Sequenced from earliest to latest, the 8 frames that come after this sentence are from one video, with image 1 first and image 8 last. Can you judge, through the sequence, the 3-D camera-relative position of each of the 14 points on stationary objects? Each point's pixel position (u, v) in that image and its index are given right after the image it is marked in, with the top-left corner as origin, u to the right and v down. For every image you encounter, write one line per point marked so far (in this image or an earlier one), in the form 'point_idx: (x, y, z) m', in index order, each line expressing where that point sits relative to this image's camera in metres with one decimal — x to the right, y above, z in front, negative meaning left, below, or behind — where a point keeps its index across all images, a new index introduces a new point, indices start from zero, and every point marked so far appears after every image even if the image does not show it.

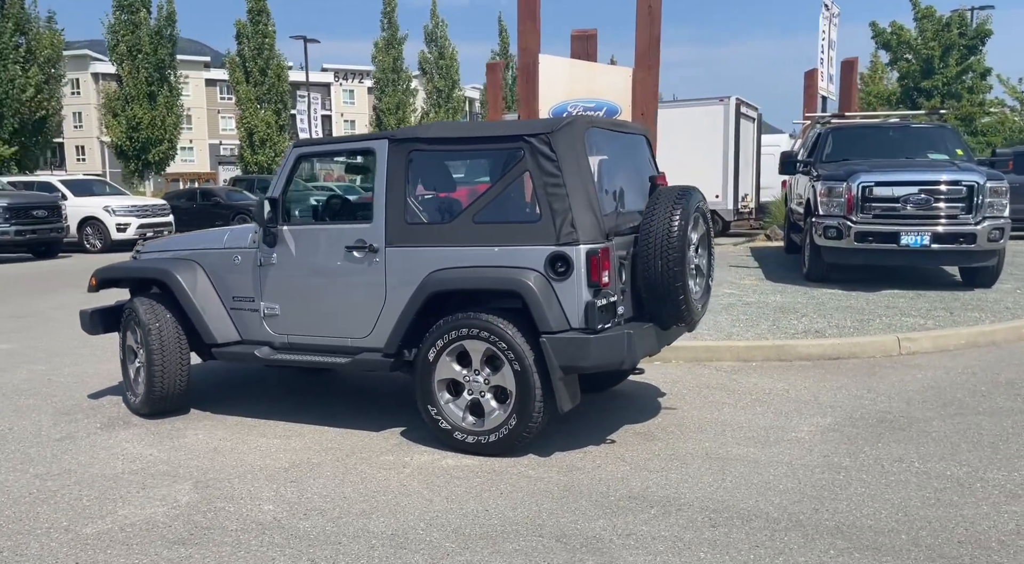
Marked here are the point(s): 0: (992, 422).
0: (+3.2, -0.9, +5.8) m
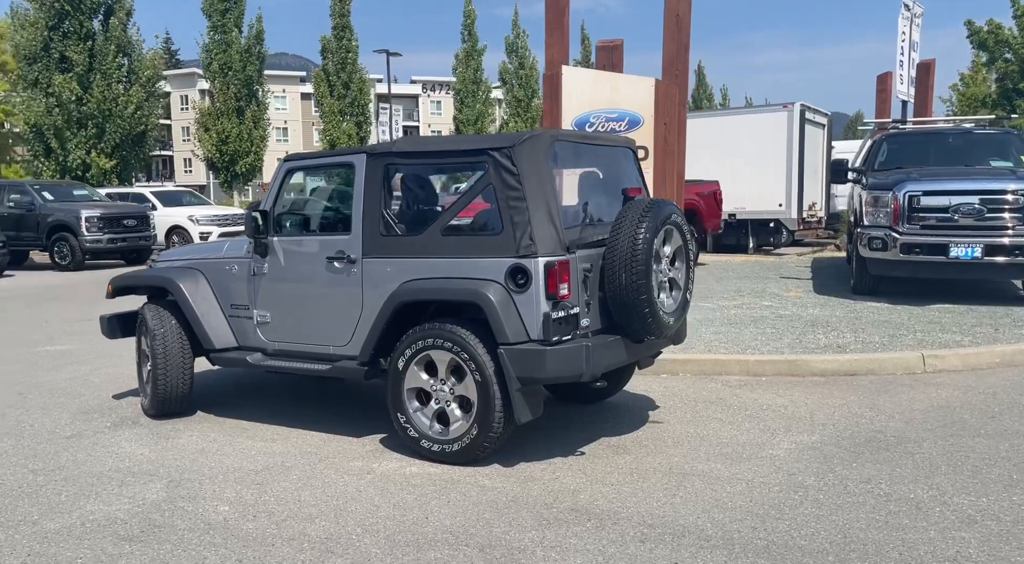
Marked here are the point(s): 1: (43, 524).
0: (+3.1, -1.0, +5.5) m
1: (-2.5, -1.3, +4.5) m
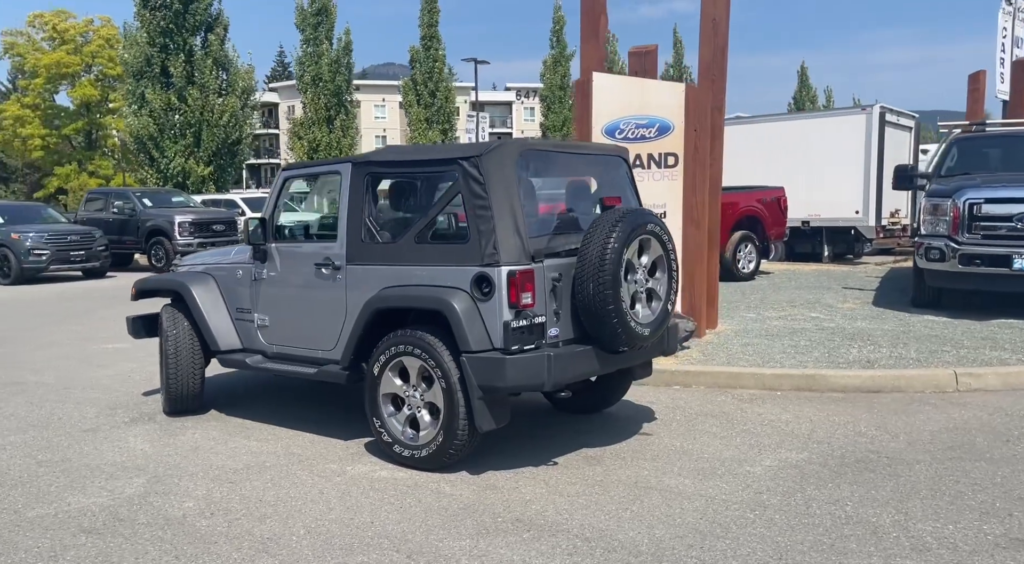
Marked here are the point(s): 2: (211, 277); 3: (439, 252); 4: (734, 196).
0: (+2.9, -1.1, +5.2) m
1: (-2.7, -1.3, +4.8) m
2: (-2.4, 0.0, +6.9) m
3: (-0.4, +0.2, +5.2) m
4: (+4.1, +1.6, +15.8) m
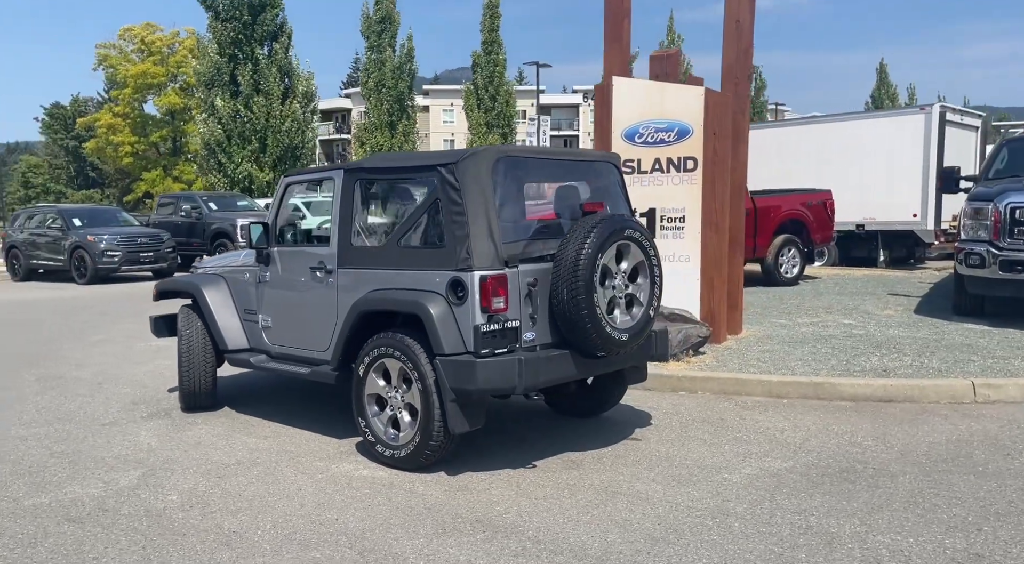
0: (+2.7, -1.2, +5.0) m
1: (-2.9, -1.3, +5.0) m
2: (-2.4, 0.0, +7.2) m
3: (-0.6, +0.2, +5.4) m
4: (+4.8, +1.5, +15.6) m
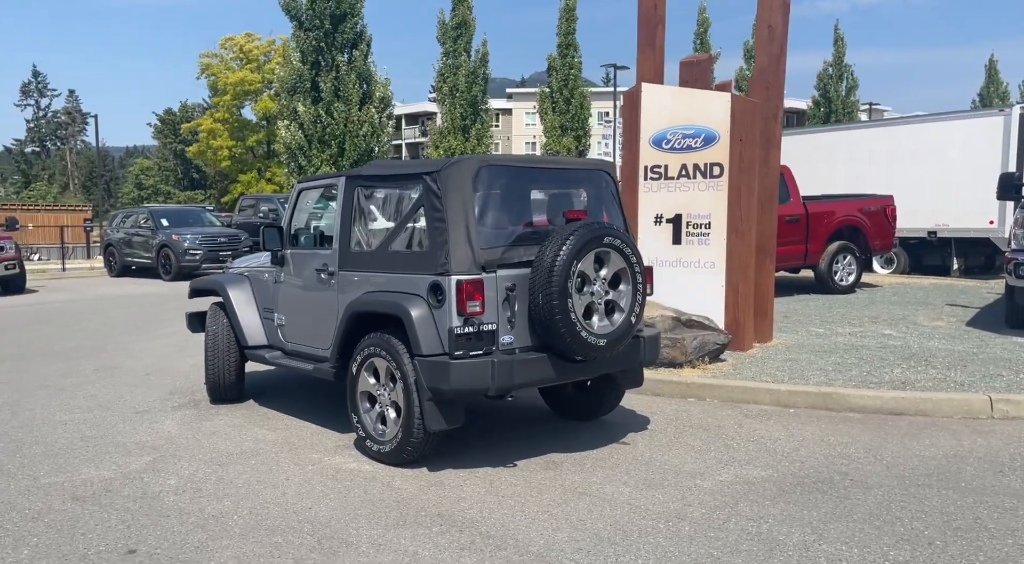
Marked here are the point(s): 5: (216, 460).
0: (+2.5, -1.2, +4.9) m
1: (-3.1, -1.3, +5.5) m
2: (-2.4, 0.0, +7.6) m
3: (-0.7, +0.1, +5.6) m
4: (+5.7, +1.4, +15.2) m
5: (-2.0, -1.2, +5.9) m
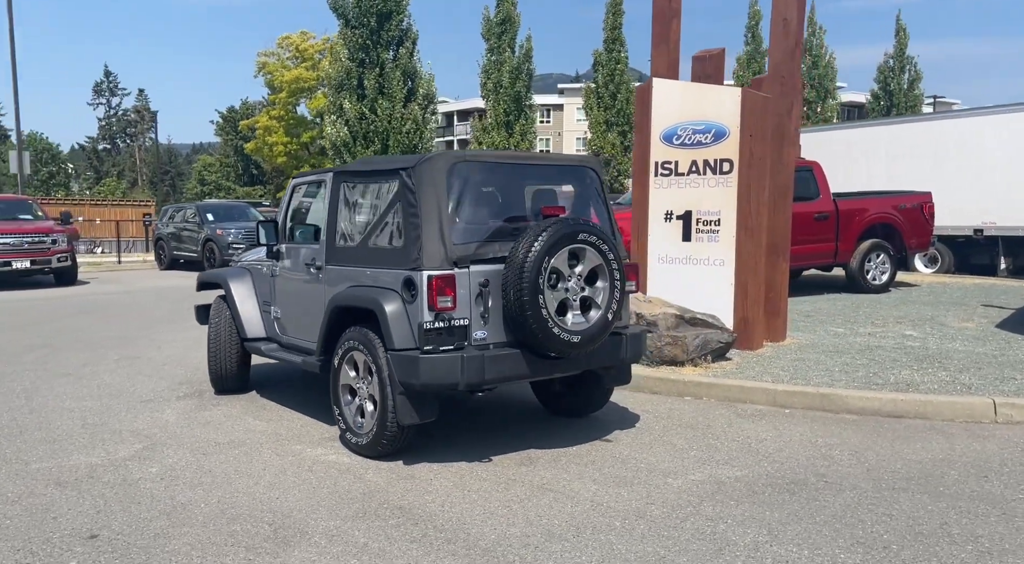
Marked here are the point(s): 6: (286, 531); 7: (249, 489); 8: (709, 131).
0: (+2.3, -1.2, +4.8) m
1: (-3.2, -1.2, +5.7) m
2: (-2.4, +0.1, +7.7) m
3: (-0.9, +0.2, +5.7) m
4: (+6.1, +1.4, +14.9) m
5: (-2.2, -1.2, +6.0) m
6: (-1.2, -1.3, +4.4) m
7: (-1.6, -1.2, +5.1) m
8: (+2.1, +1.6, +9.3) m
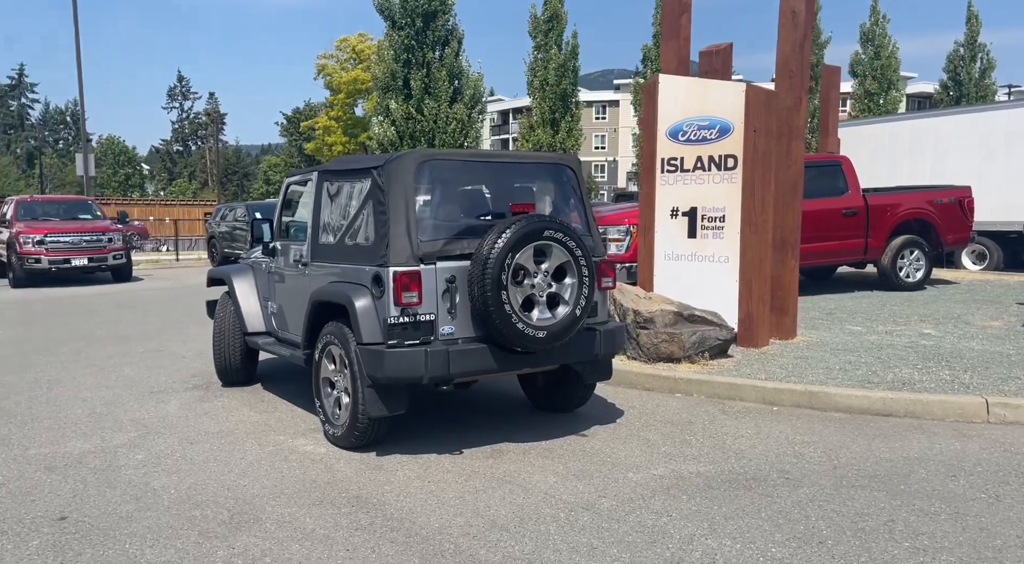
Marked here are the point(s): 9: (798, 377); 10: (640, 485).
0: (+2.0, -1.2, +4.7) m
1: (-3.4, -1.2, +6.1) m
2: (-2.5, +0.1, +8.0) m
3: (-1.1, +0.2, +5.8) m
4: (+6.6, +1.5, +14.5) m
5: (-2.4, -1.2, +6.3) m
6: (-1.5, -1.3, +4.6) m
7: (-1.8, -1.2, +5.4) m
8: (+2.2, +1.7, +9.2) m
9: (+2.6, -0.8, +7.7) m
10: (+0.8, -1.2, +5.1) m
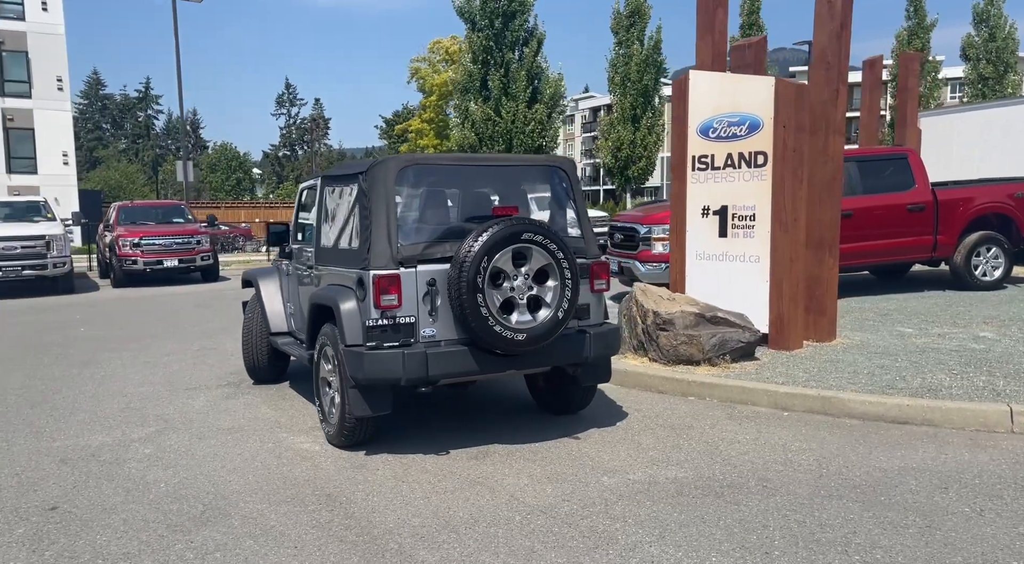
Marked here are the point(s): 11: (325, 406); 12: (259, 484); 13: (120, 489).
0: (+1.8, -1.2, +4.6) m
1: (-3.5, -1.2, +6.5) m
2: (-2.3, +0.1, +8.3) m
3: (-1.2, +0.2, +6.0) m
4: (+7.4, +1.5, +13.7) m
5: (-2.4, -1.2, +6.6) m
6: (-1.7, -1.3, +4.8) m
7: (-2.0, -1.2, +5.6) m
8: (+2.4, +1.7, +9.0) m
9: (+2.7, -0.9, +7.4) m
10: (+0.6, -1.2, +5.0) m
11: (-1.4, -0.9, +6.3) m
12: (-1.6, -1.3, +5.3) m
13: (-2.4, -1.3, +5.3) m
